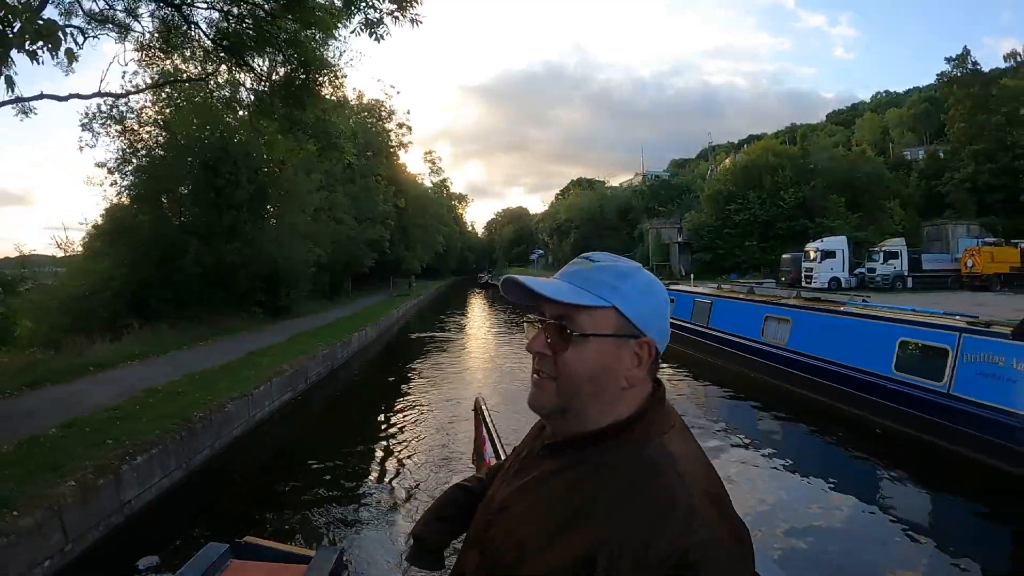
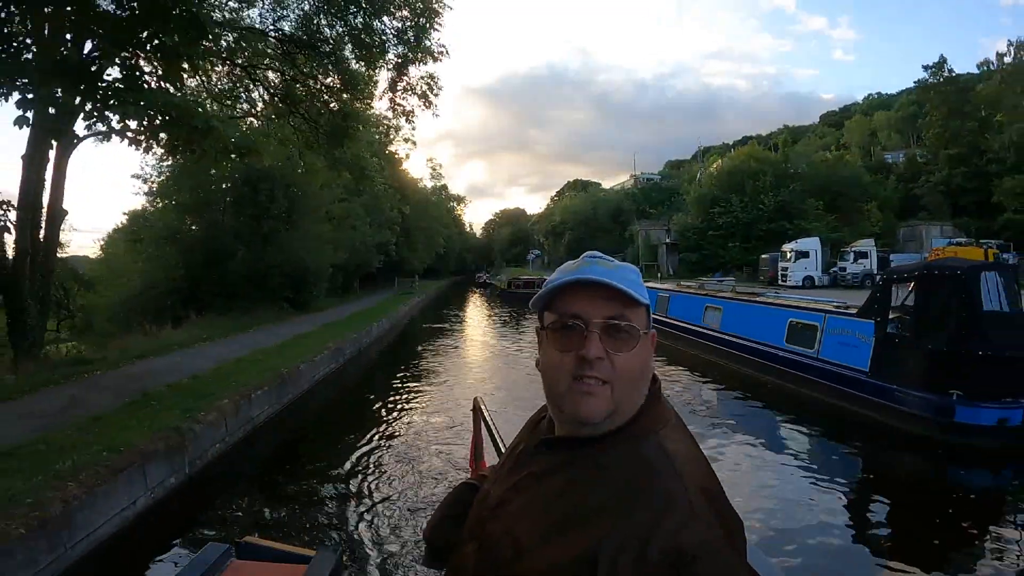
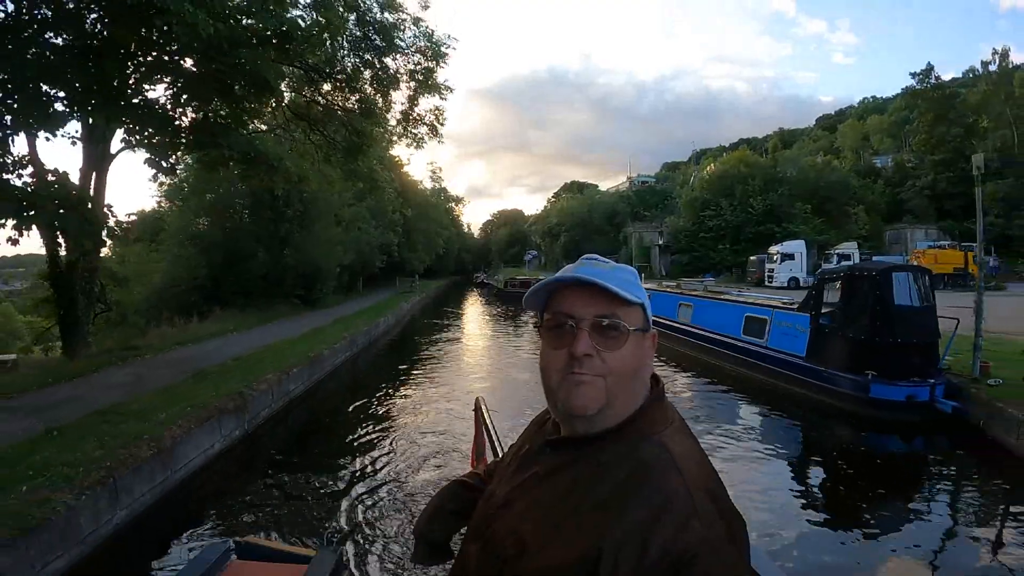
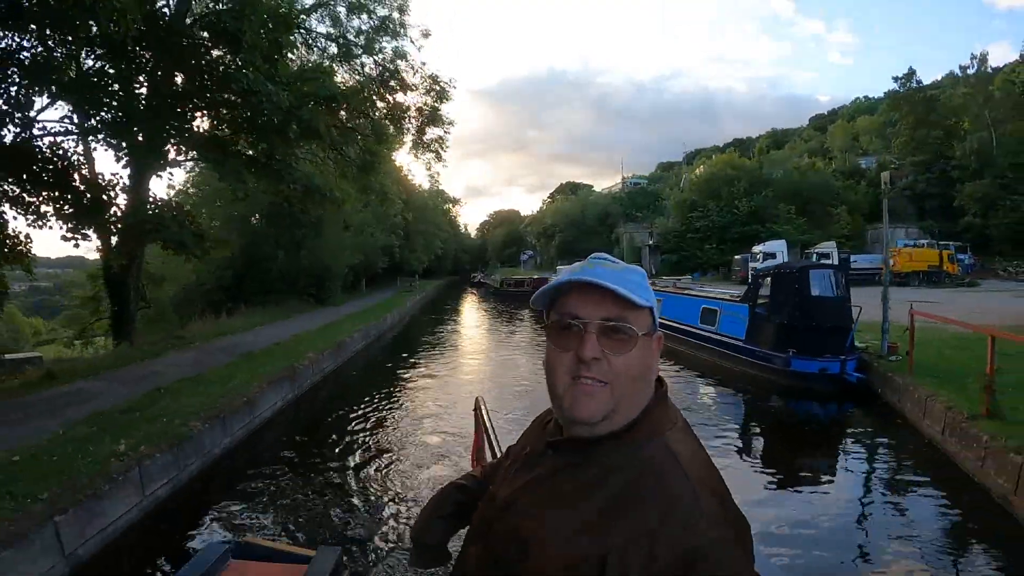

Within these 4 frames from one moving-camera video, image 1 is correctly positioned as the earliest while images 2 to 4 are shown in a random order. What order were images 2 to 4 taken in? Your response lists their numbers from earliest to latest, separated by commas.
2, 3, 4
